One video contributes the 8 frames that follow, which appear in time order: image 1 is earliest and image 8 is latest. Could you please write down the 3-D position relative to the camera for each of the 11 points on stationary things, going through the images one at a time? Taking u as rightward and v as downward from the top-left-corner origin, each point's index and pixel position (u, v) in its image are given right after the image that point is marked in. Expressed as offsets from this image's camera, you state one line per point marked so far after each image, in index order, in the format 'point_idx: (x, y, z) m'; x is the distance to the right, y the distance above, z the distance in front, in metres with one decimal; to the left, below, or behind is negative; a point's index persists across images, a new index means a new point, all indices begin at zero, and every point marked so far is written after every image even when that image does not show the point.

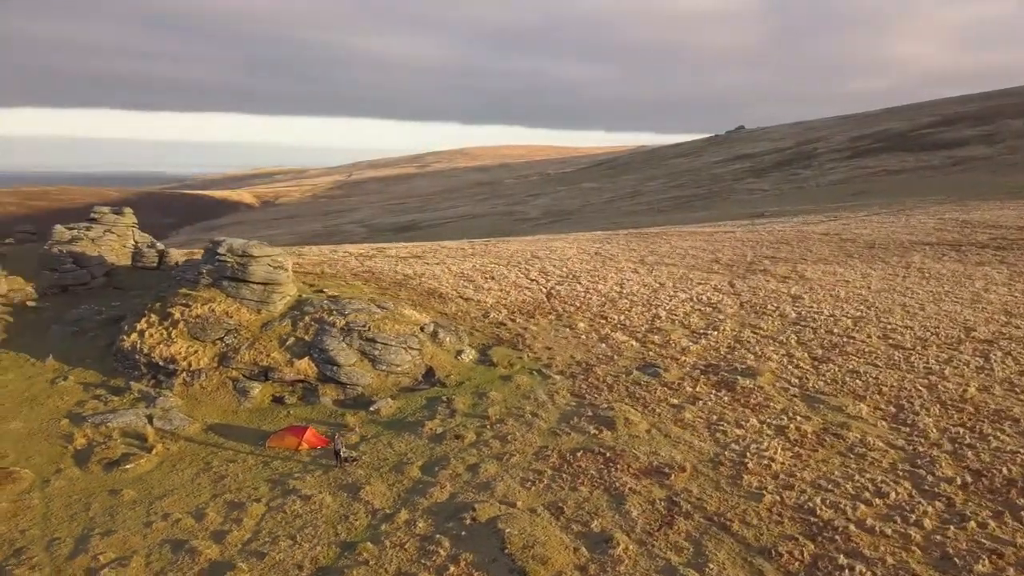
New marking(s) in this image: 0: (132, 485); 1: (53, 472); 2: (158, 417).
0: (-8.0, -4.1, +16.8) m
1: (-9.9, -4.0, +17.3) m
2: (-8.7, -3.2, +19.8) m
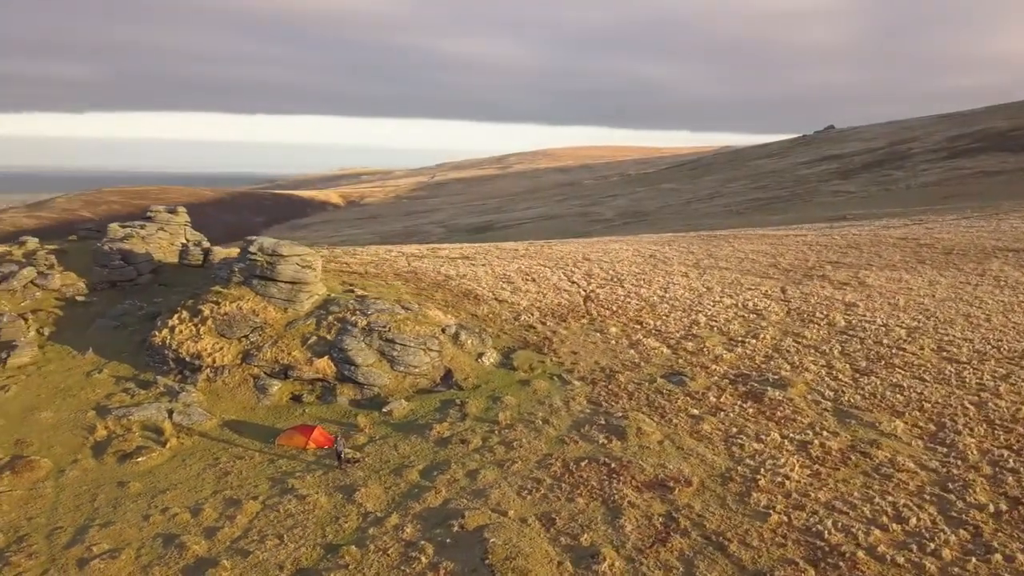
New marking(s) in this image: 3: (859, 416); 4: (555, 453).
0: (-8.0, -4.1, +17.2) m
1: (-9.9, -3.9, +17.9) m
2: (-8.4, -3.1, +20.2) m
3: (+8.6, -3.2, +20.0) m
4: (+0.9, -3.7, +17.9) m
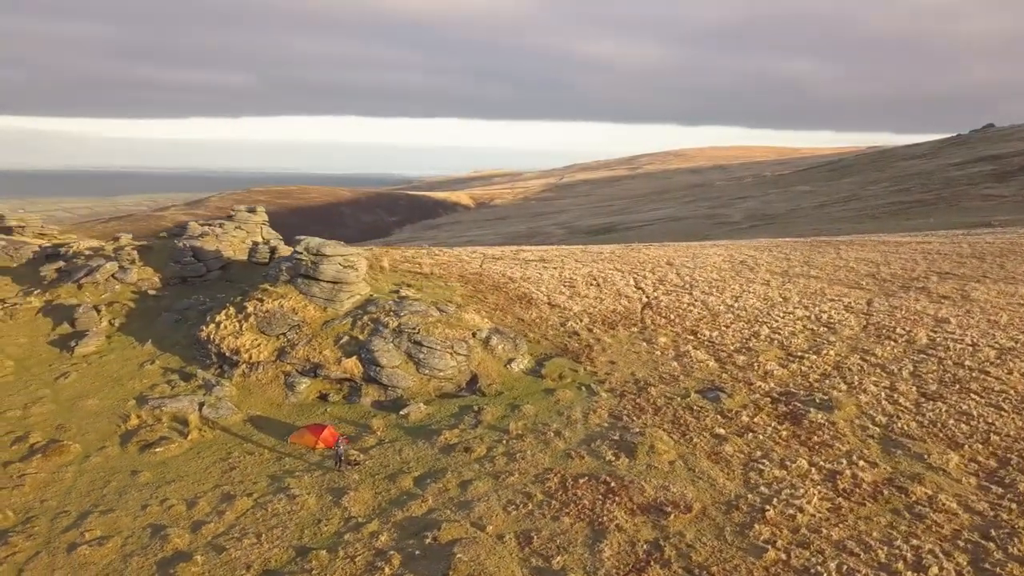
0: (-8.0, -4.0, +17.9) m
1: (-9.8, -3.8, +18.8) m
2: (-8.0, -3.0, +20.9) m
3: (+8.8, -3.5, +17.9) m
4: (+0.9, -3.8, +17.2) m
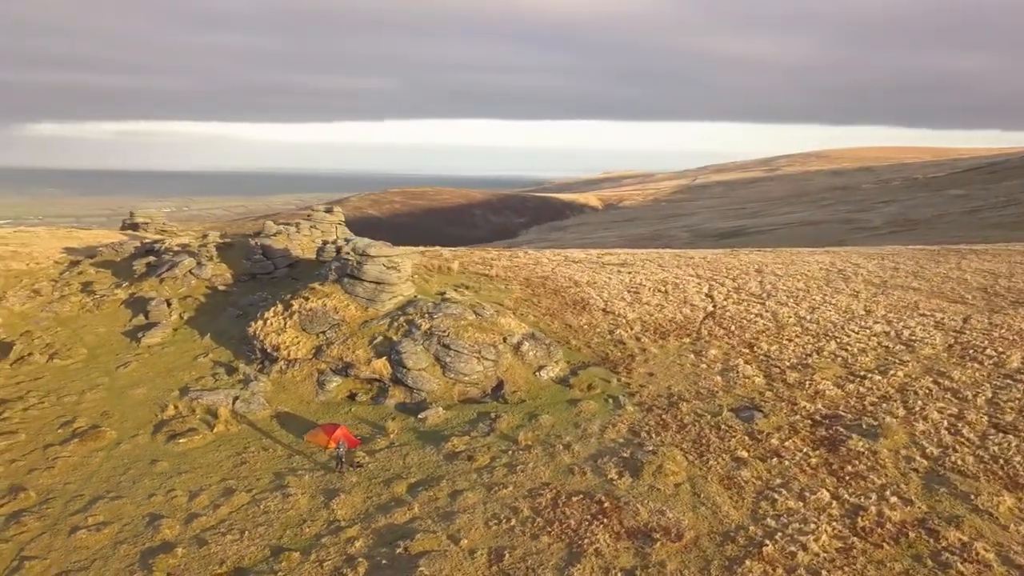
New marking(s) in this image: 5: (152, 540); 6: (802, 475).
0: (-7.9, -3.9, +18.5) m
1: (-9.5, -3.7, +19.8) m
2: (-7.3, -3.0, +21.6) m
3: (+8.8, -3.9, +15.9) m
4: (+0.8, -4.0, +16.4) m
5: (-6.8, -4.7, +15.1) m
6: (+5.9, -3.8, +16.4) m
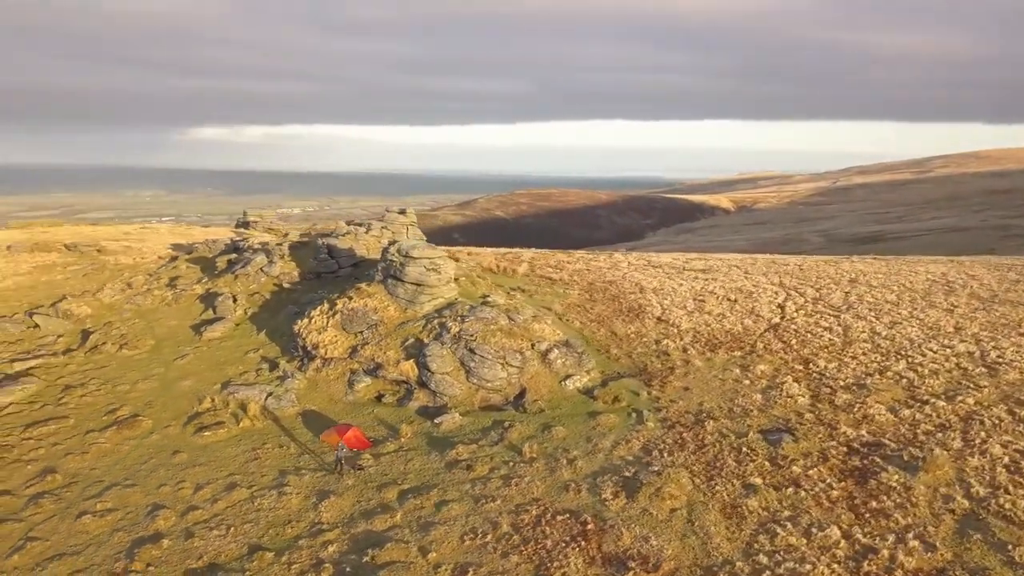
0: (-7.6, -3.9, +19.1) m
1: (-9.0, -3.6, +20.6) m
2: (-6.6, -2.9, +22.0) m
3: (+8.4, -4.2, +13.9) m
4: (+0.6, -4.1, +15.7) m
5: (-7.1, -4.7, +15.6) m
6: (+5.7, -4.1, +14.9) m
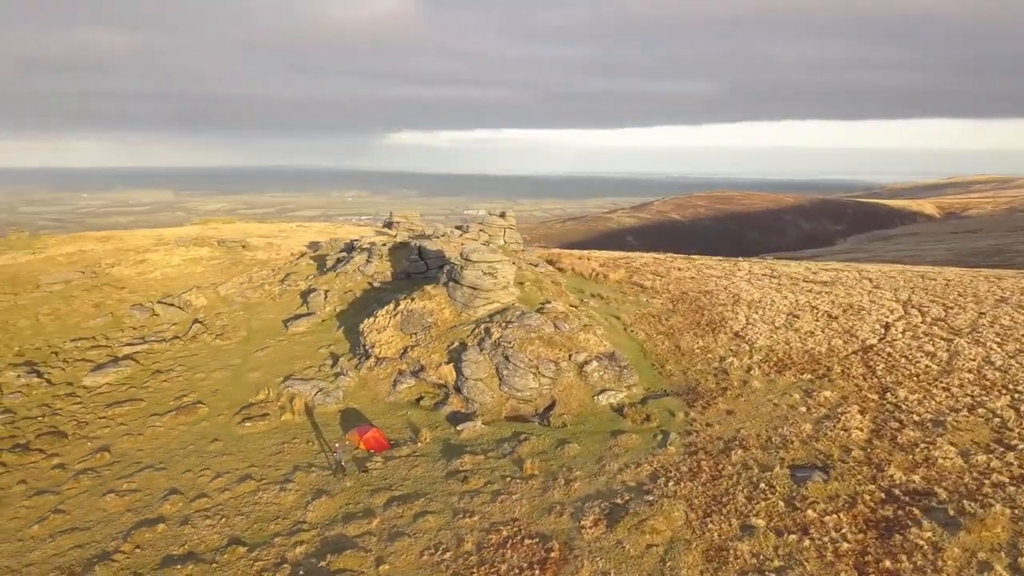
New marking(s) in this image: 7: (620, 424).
0: (-7.1, -3.8, +20.1) m
1: (-8.1, -3.5, +21.8) m
2: (-5.4, -2.9, +22.7) m
3: (+7.4, -4.6, +11.5) m
4: (+0.2, -4.3, +14.9) m
5: (-7.4, -4.6, +16.5) m
6: (+4.9, -4.4, +13.0) m
7: (+2.5, -3.2, +18.8) m
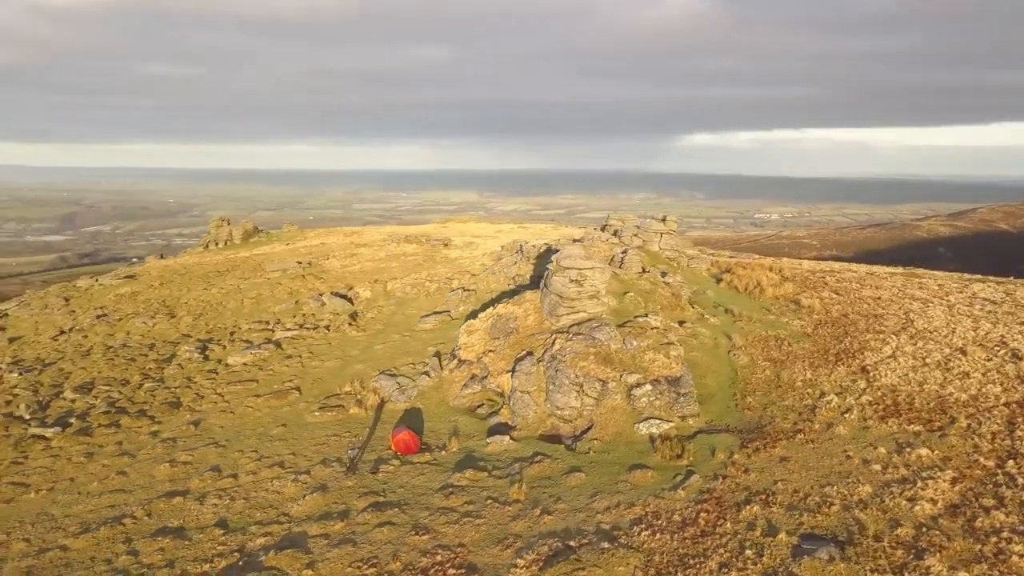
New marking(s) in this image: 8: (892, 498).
0: (-5.8, -3.7, +21.2) m
1: (-6.1, -3.3, +23.2) m
2: (-3.3, -2.9, +23.1) m
3: (+4.8, -5.1, +8.2) m
4: (-0.8, -4.5, +13.9) m
5: (-7.3, -4.4, +18.0) m
6: (+3.0, -4.8, +10.5) m
7: (+2.8, -3.5, +16.7) m
8: (+6.8, -3.7, +14.3) m
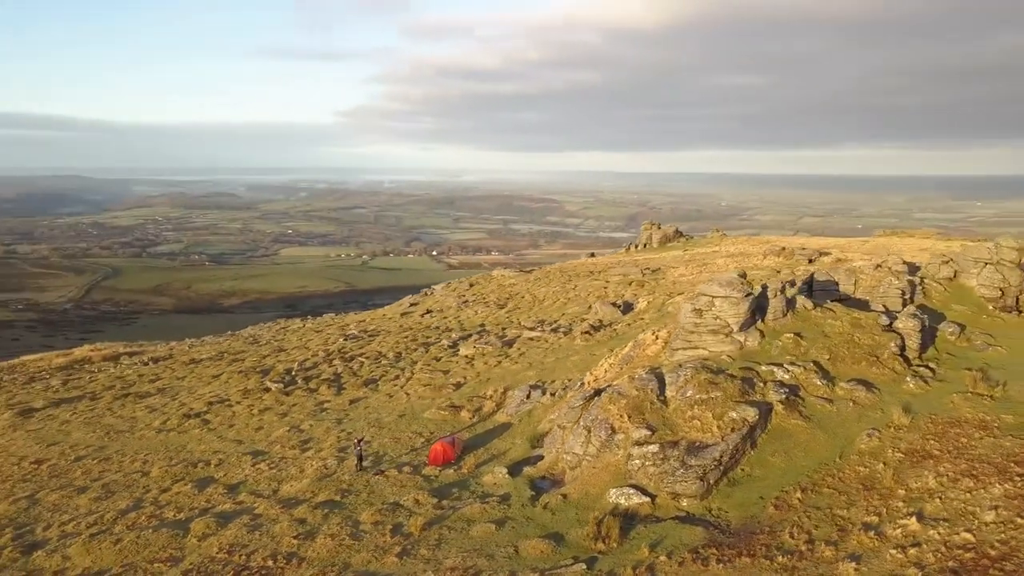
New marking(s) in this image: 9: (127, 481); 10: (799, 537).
0: (-3.0, -3.7, +22.5) m
1: (-2.0, -3.3, +24.2) m
2: (+0.2, -3.2, +22.4) m
3: (-2.6, -5.6, +5.7) m
4: (-3.5, -4.6, +13.6) m
5: (-6.2, -4.2, +20.9) m
6: (-2.6, -5.2, +8.6) m
7: (+1.2, -4.1, +13.7) m
8: (+2.8, -4.6, +9.3) m
9: (-9.1, -4.6, +19.0) m
10: (+4.7, -3.9, +12.6) m
